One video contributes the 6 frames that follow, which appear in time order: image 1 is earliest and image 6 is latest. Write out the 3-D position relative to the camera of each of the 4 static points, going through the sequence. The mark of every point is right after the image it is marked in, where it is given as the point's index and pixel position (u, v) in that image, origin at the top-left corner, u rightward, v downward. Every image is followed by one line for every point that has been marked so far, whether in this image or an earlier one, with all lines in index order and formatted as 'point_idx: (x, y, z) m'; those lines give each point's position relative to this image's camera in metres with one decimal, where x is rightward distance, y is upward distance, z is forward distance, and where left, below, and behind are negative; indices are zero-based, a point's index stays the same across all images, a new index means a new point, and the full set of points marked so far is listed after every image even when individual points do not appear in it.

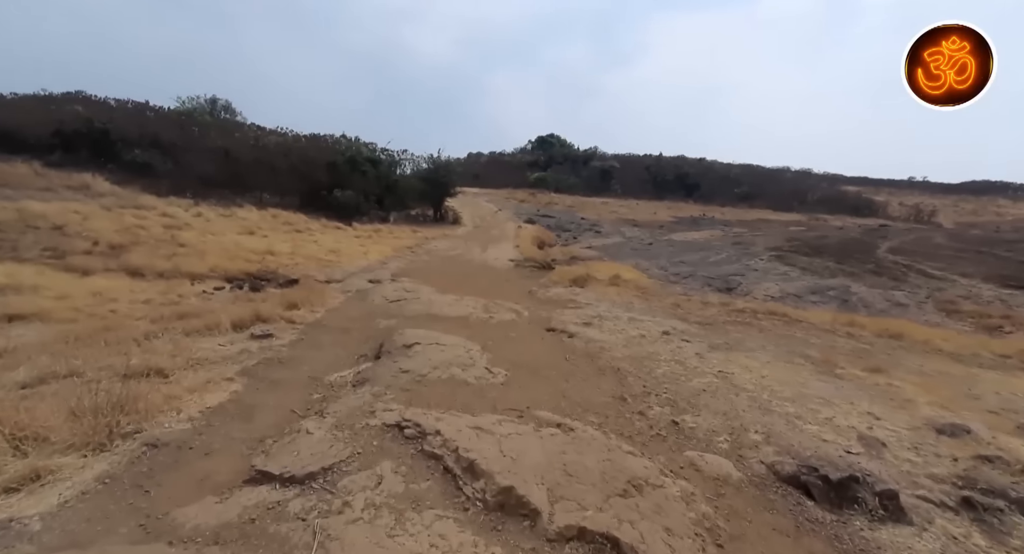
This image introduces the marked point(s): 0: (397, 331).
0: (-2.1, -1.0, +8.1) m
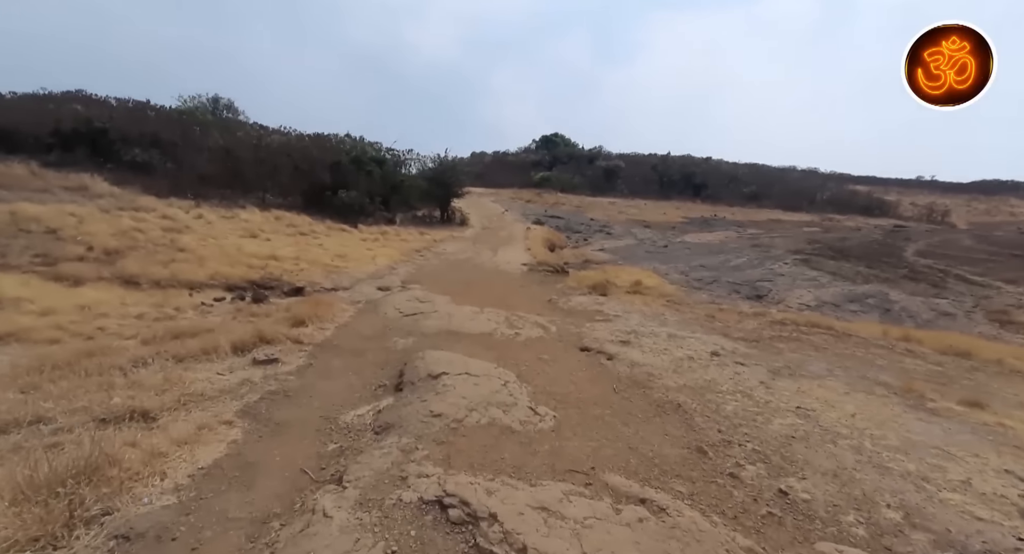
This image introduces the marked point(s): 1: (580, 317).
0: (-1.5, -1.2, +7.2) m
1: (+1.7, -1.0, +11.1) m
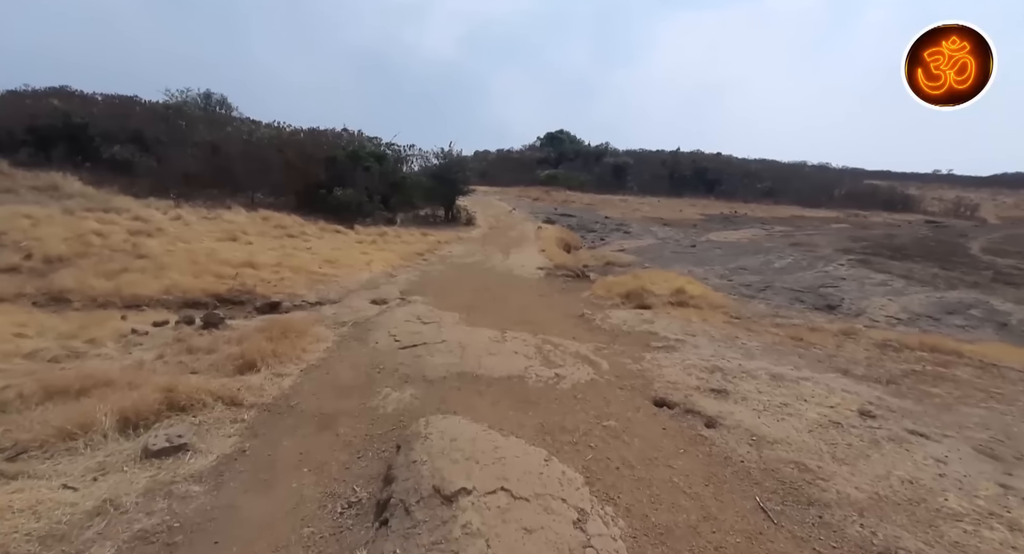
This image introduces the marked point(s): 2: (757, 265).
0: (-1.0, -1.5, +4.6) m
1: (+2.3, -1.3, +8.5) m
2: (+10.9, +0.5, +19.8) m
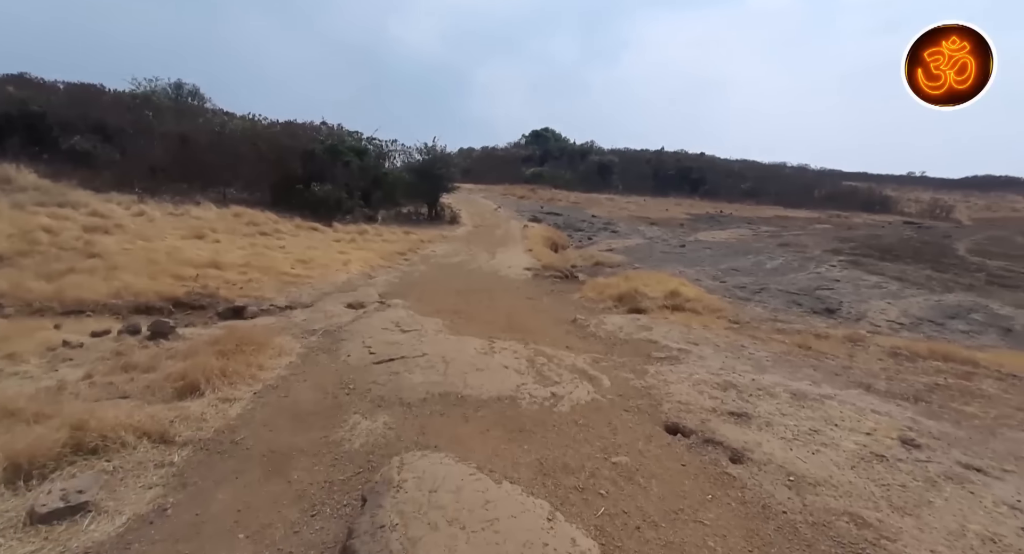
0: (-1.1, -1.6, +3.8) m
1: (+2.1, -1.4, +7.8) m
2: (+10.3, +0.5, +19.4) m
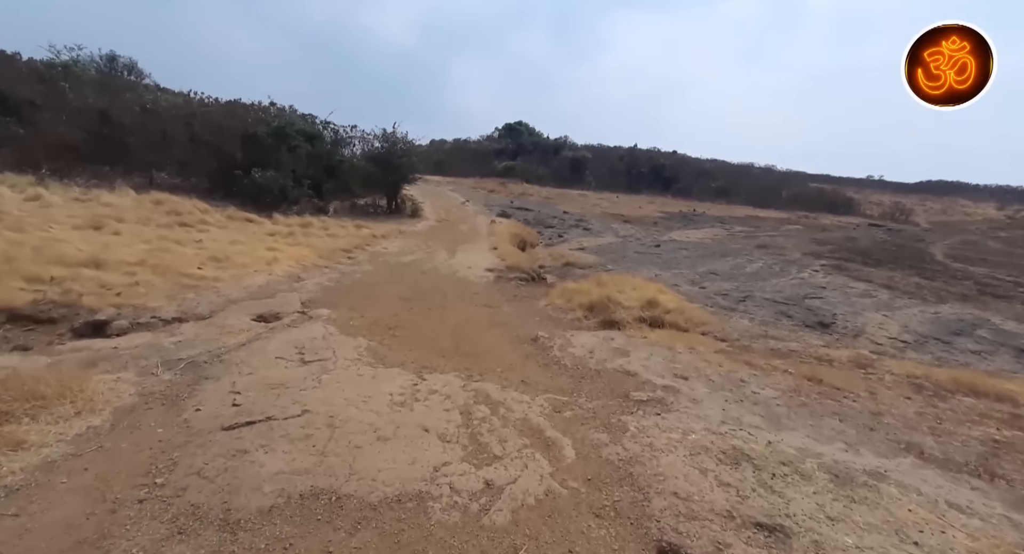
0: (-1.7, -1.8, +1.7) m
1: (+1.2, -1.6, +5.9) m
2: (+8.8, +0.3, +18.0) m
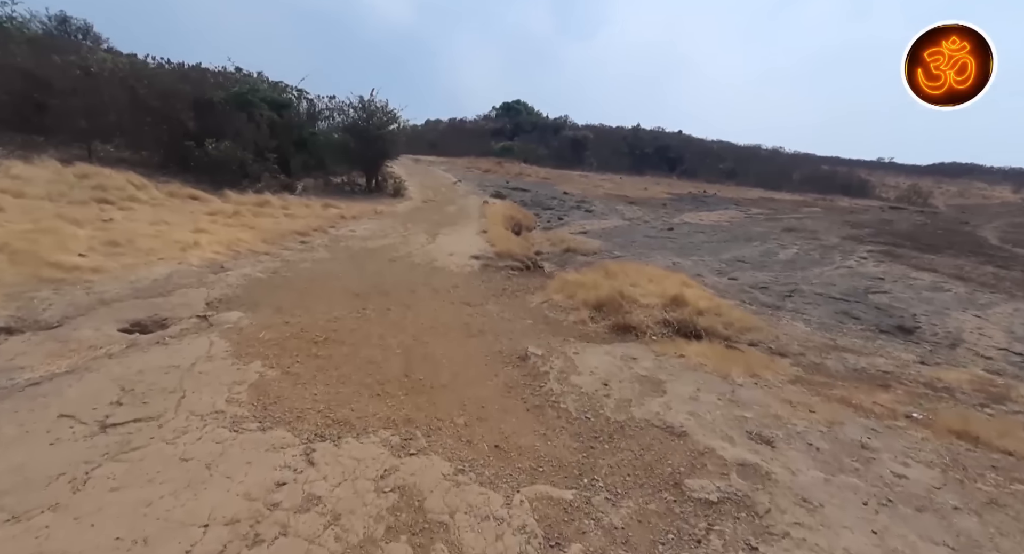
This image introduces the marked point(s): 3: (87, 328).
0: (-1.9, -2.0, -1.0) m
1: (+0.9, -1.6, +3.2) m
2: (+8.4, +0.7, +15.3) m
3: (-6.0, -0.7, +6.2) m
